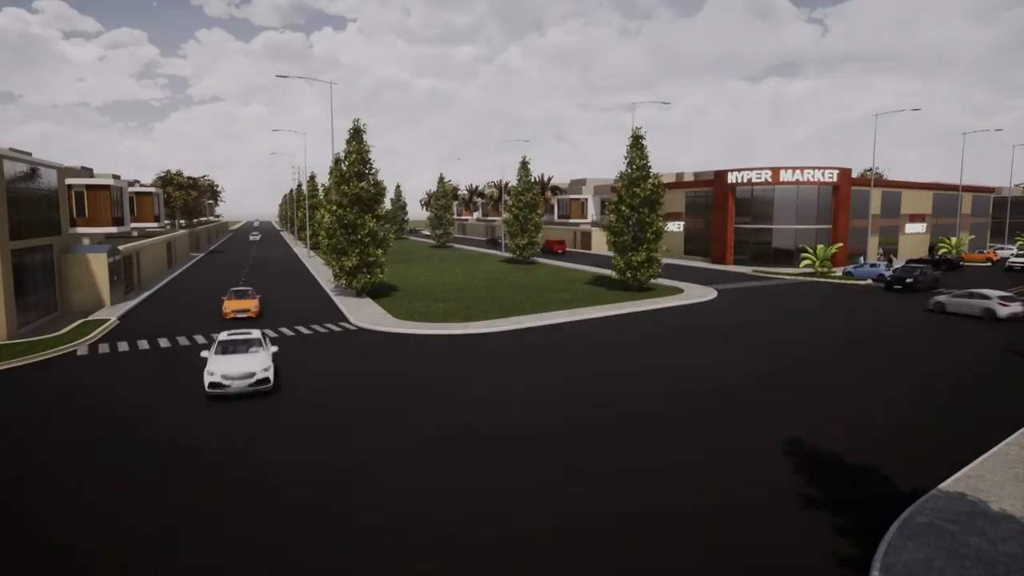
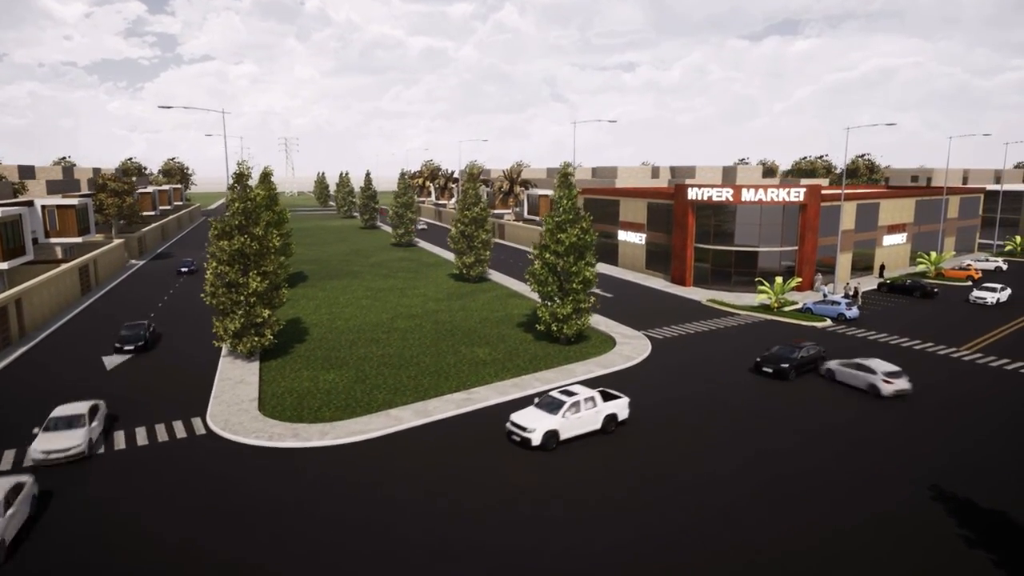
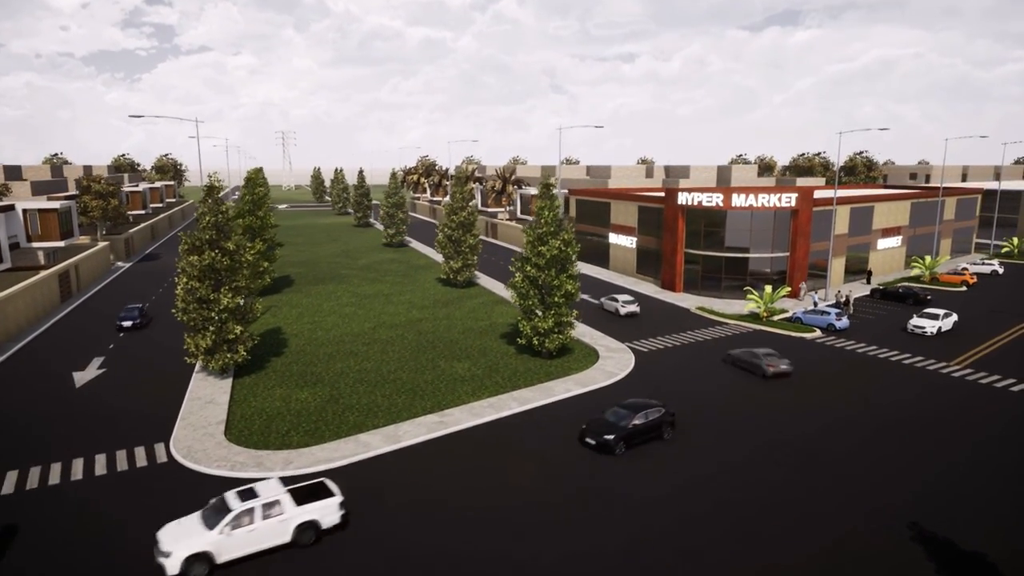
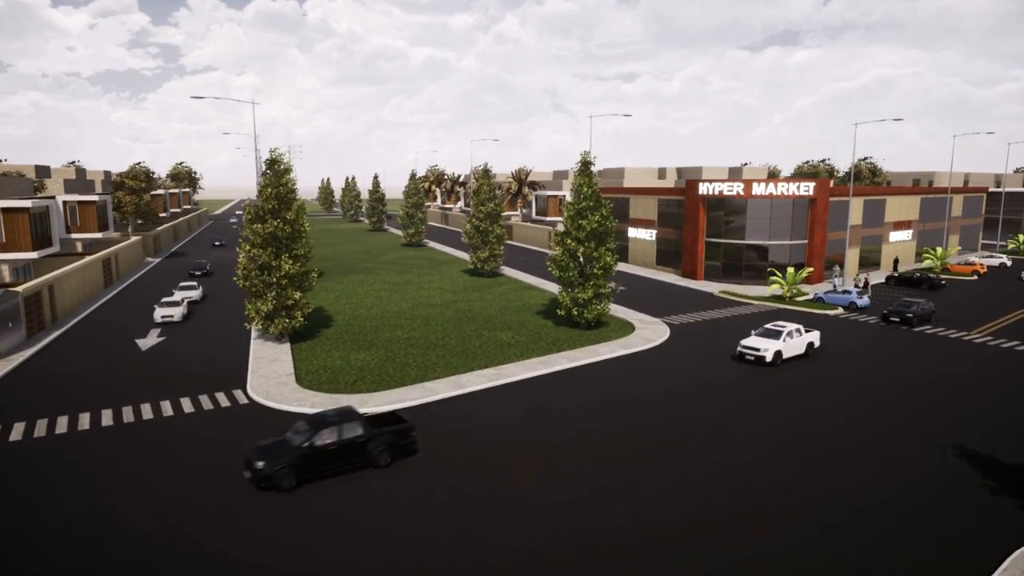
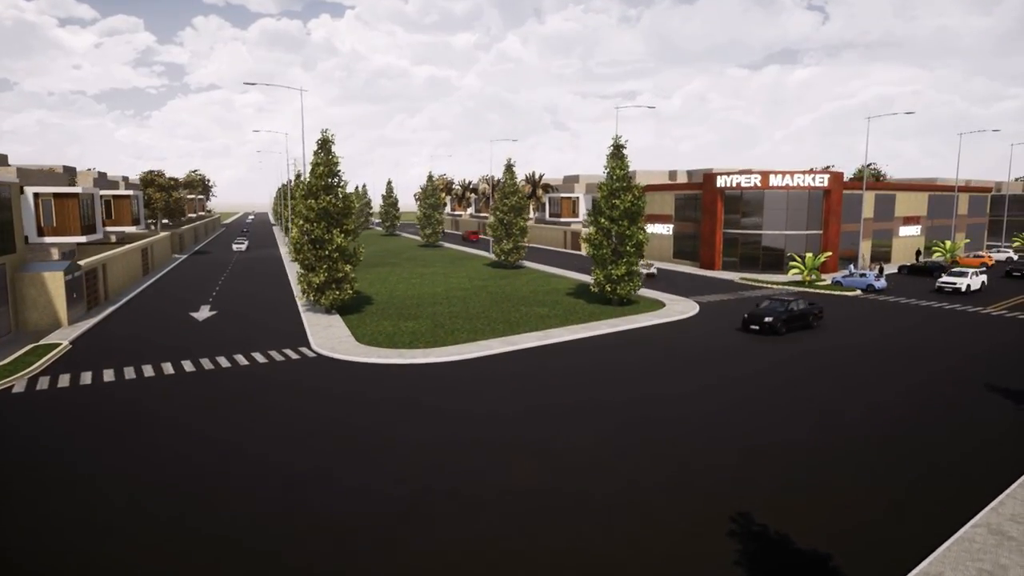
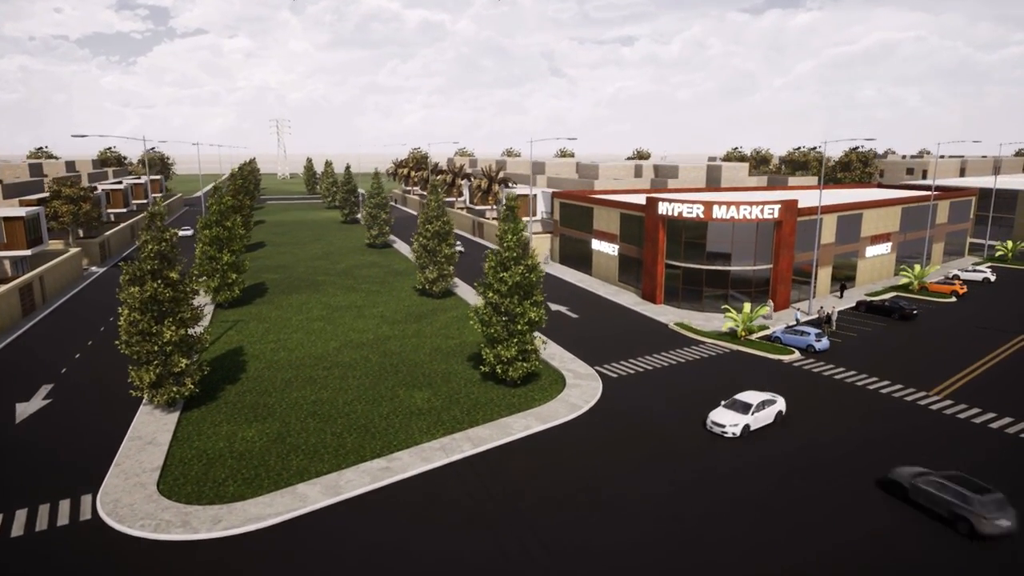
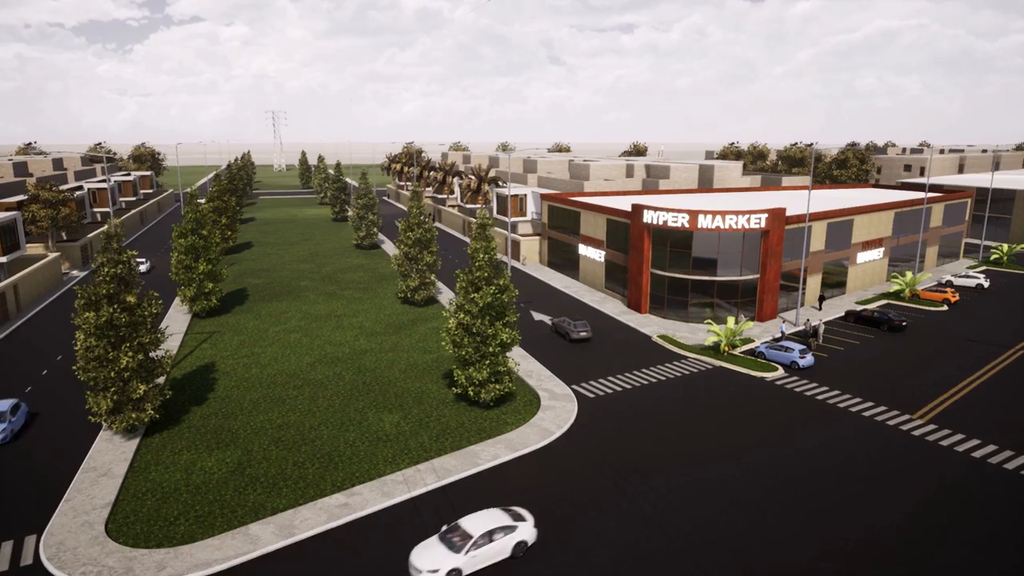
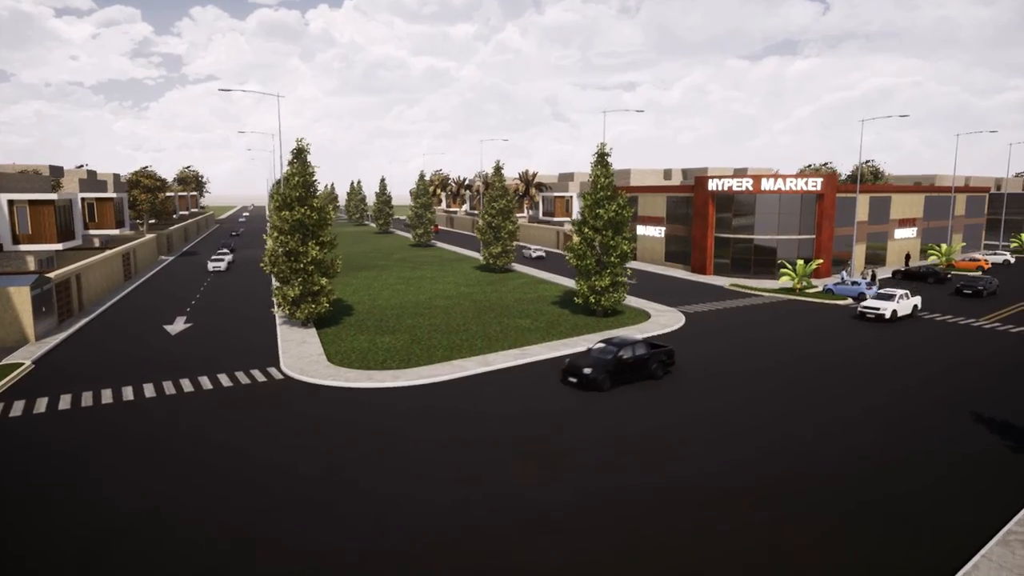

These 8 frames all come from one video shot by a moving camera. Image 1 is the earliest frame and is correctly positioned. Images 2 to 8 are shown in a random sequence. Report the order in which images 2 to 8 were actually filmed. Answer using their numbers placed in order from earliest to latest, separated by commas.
5, 8, 4, 2, 3, 6, 7
